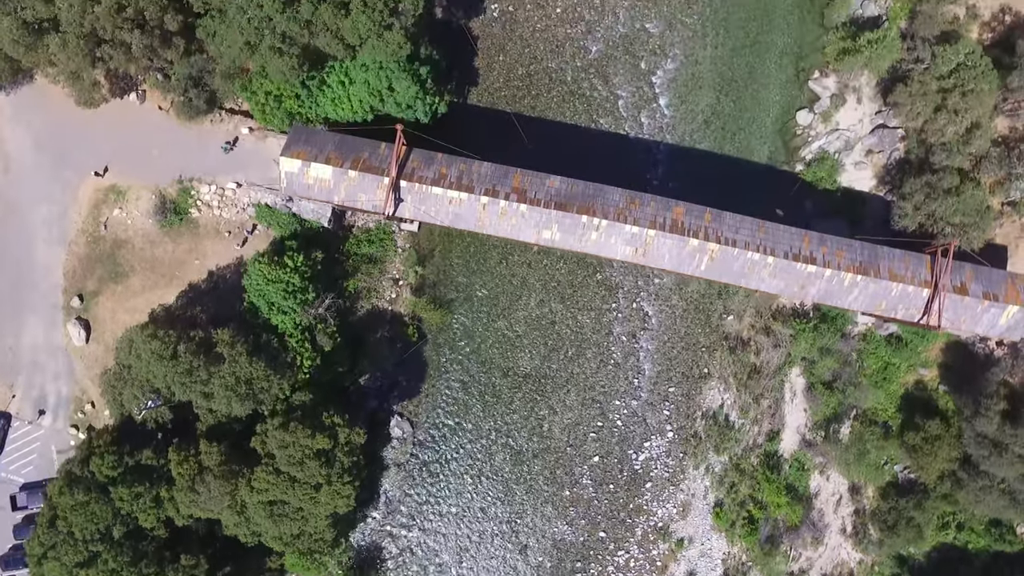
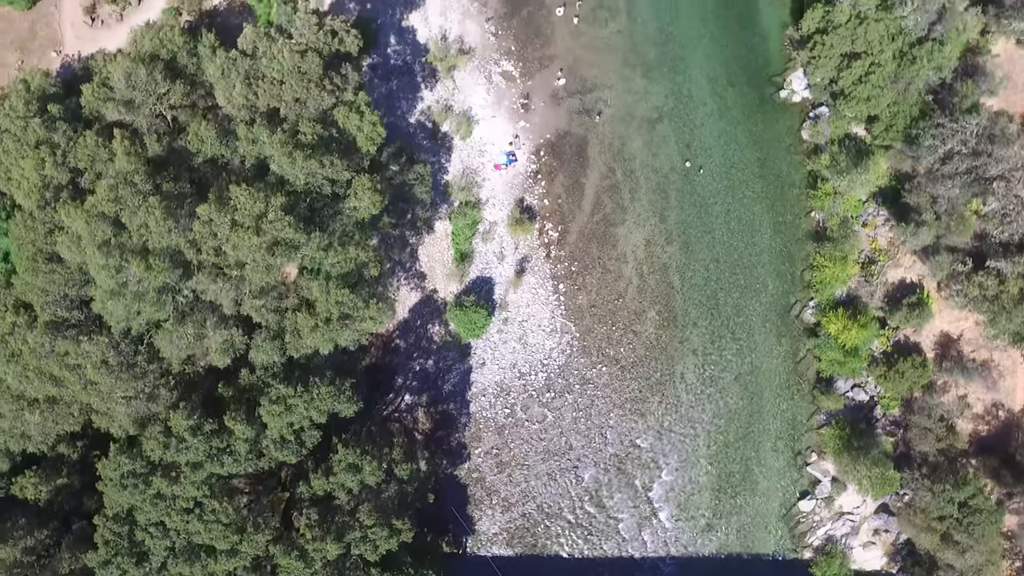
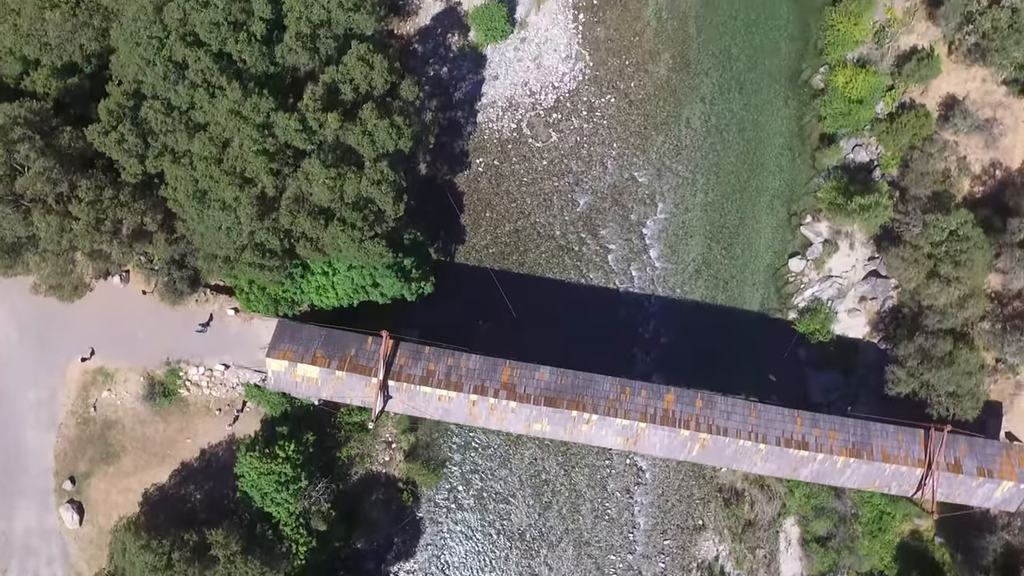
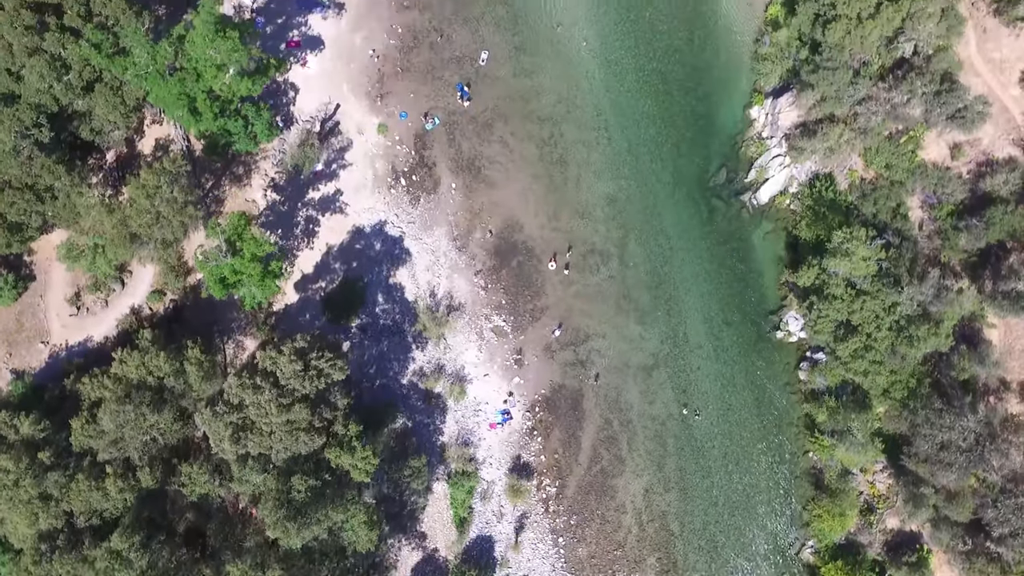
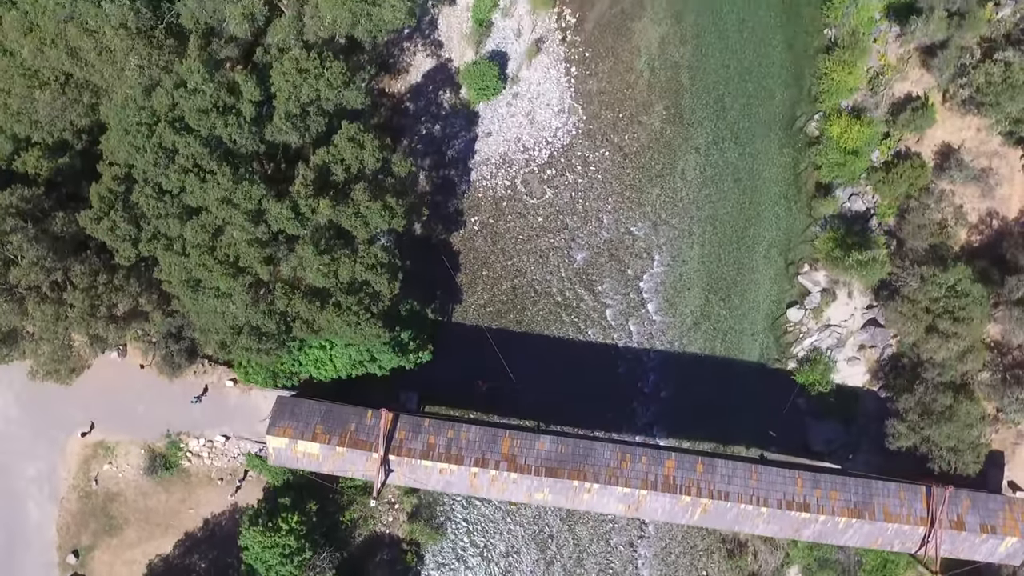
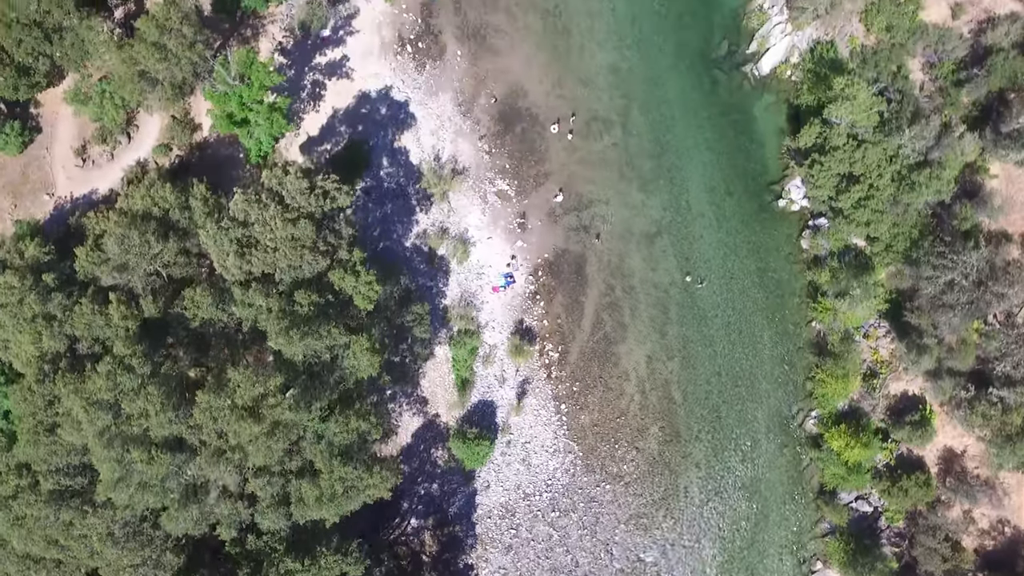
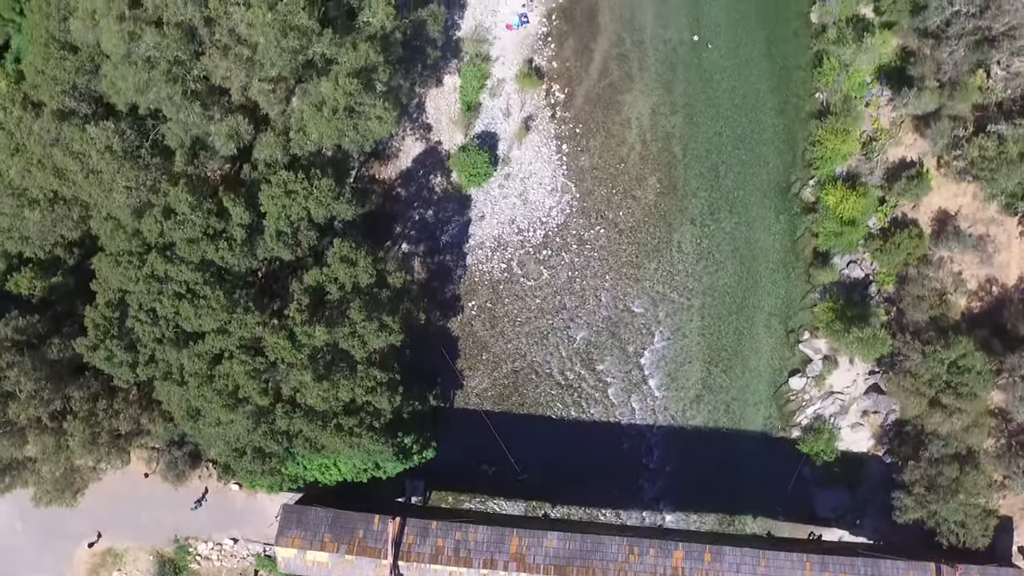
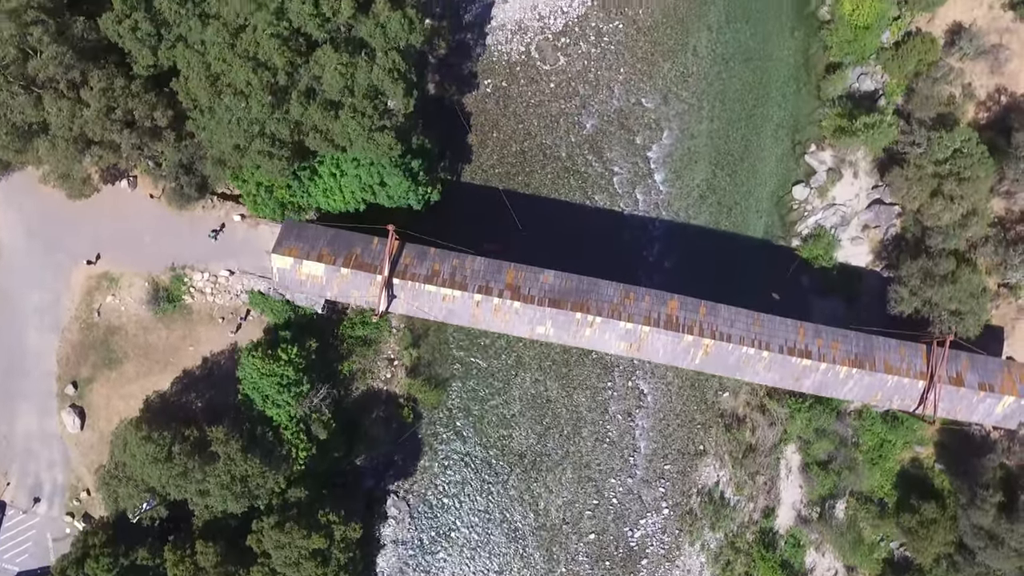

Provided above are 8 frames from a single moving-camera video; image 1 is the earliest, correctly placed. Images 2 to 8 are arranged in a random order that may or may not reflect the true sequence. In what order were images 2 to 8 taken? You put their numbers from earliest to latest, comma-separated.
8, 3, 5, 7, 2, 6, 4
